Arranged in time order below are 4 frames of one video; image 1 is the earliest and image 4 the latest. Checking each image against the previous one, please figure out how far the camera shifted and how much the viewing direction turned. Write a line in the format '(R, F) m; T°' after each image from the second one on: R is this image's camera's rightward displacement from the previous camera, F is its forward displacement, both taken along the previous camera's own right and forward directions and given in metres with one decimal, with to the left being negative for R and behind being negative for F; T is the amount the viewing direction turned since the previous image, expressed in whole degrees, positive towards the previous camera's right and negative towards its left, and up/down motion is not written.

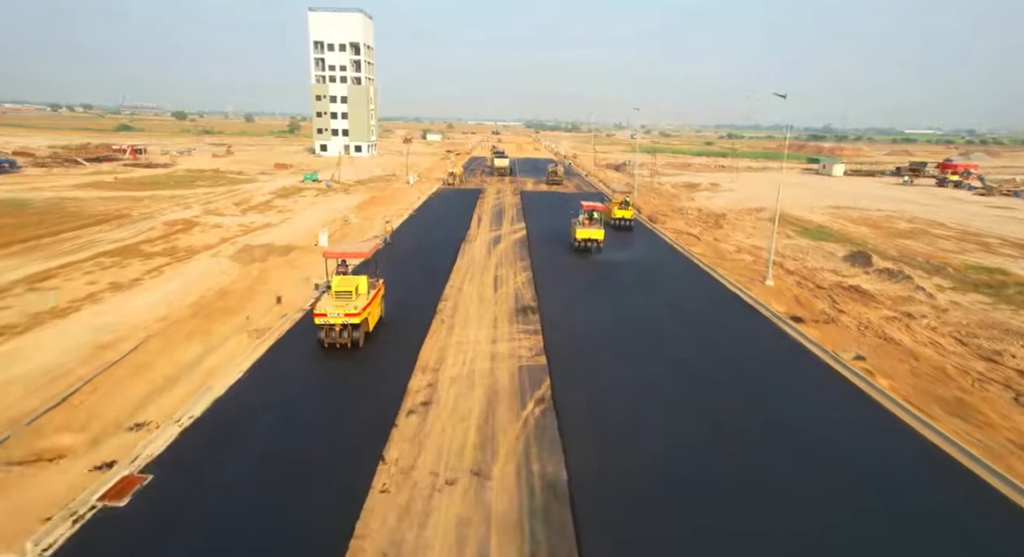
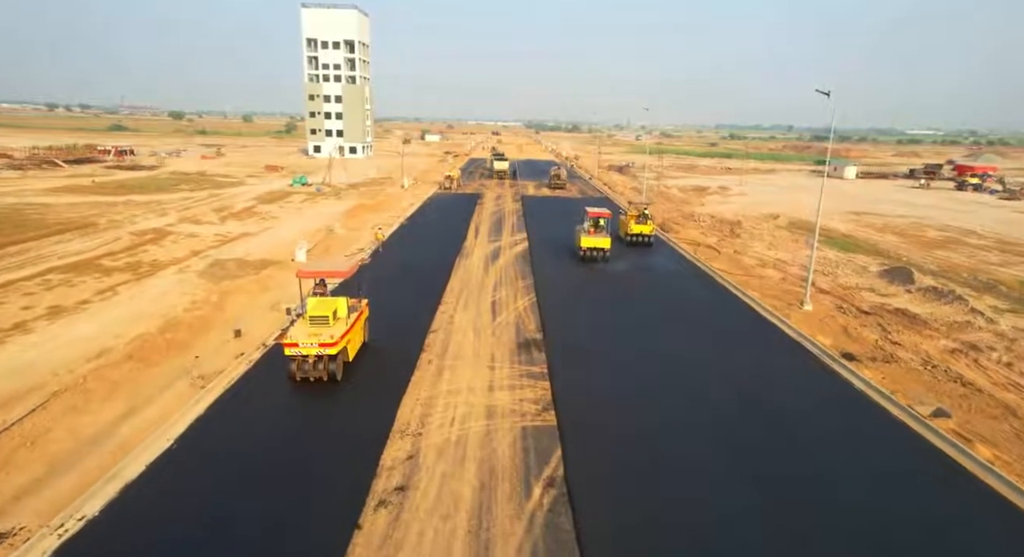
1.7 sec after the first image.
(0.0, +3.1) m; 0°
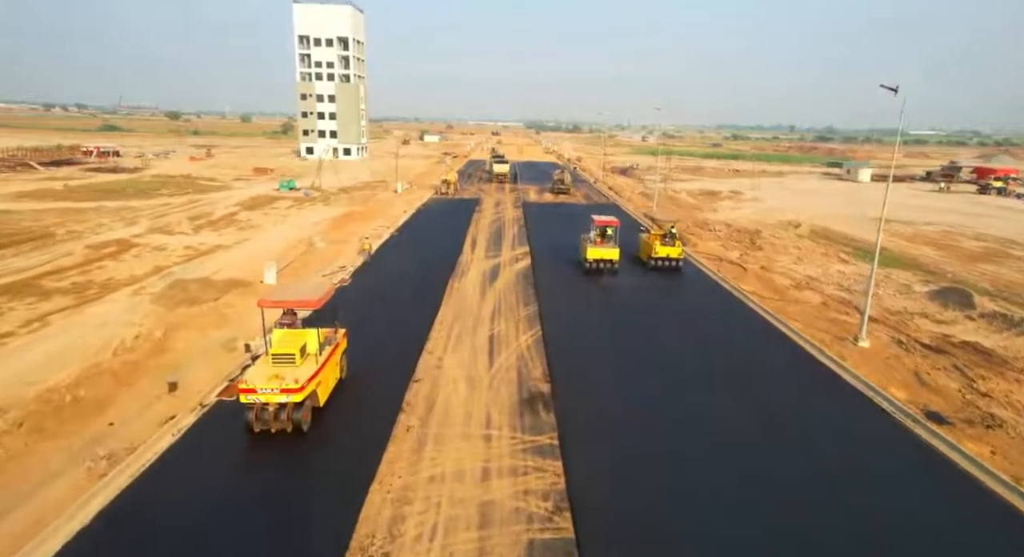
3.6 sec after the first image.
(0.0, +3.4) m; 0°
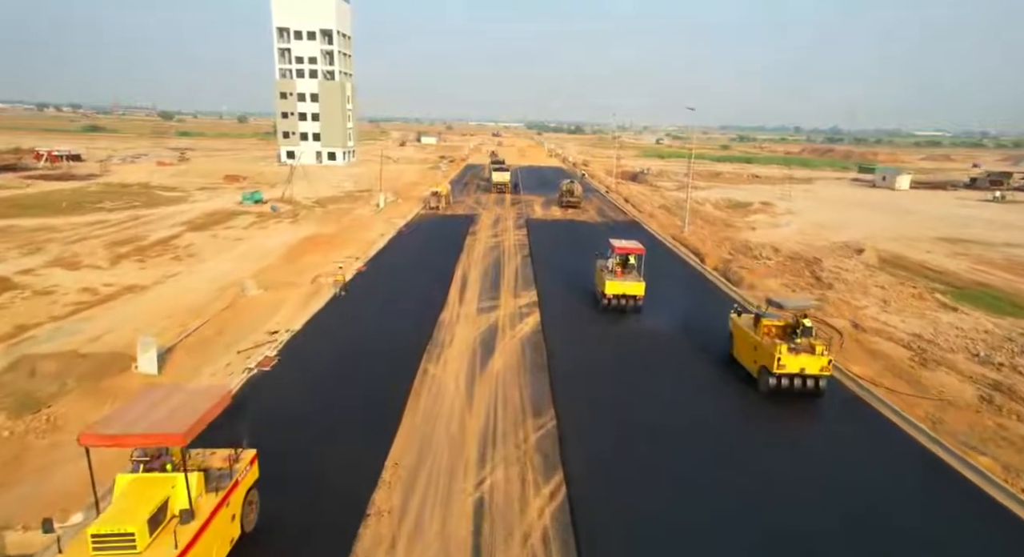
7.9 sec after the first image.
(-0.1, +8.0) m; 0°
